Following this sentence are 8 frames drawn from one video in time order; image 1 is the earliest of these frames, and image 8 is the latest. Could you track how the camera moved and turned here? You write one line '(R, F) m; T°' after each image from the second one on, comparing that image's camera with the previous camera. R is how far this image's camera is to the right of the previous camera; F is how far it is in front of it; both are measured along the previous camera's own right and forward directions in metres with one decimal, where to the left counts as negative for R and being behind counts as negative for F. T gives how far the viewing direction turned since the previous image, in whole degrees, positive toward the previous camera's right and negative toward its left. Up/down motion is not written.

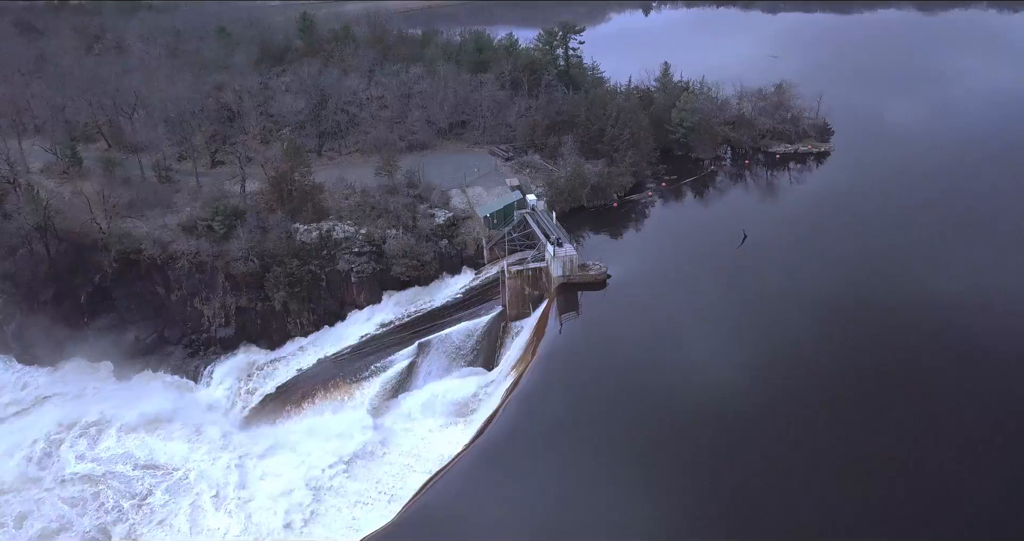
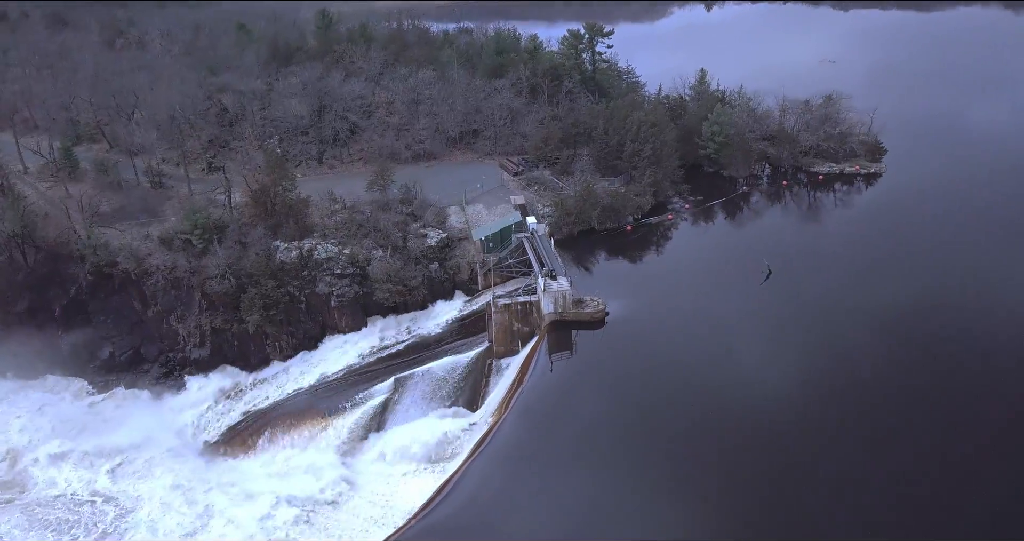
(+3.1, +3.6) m; -5°
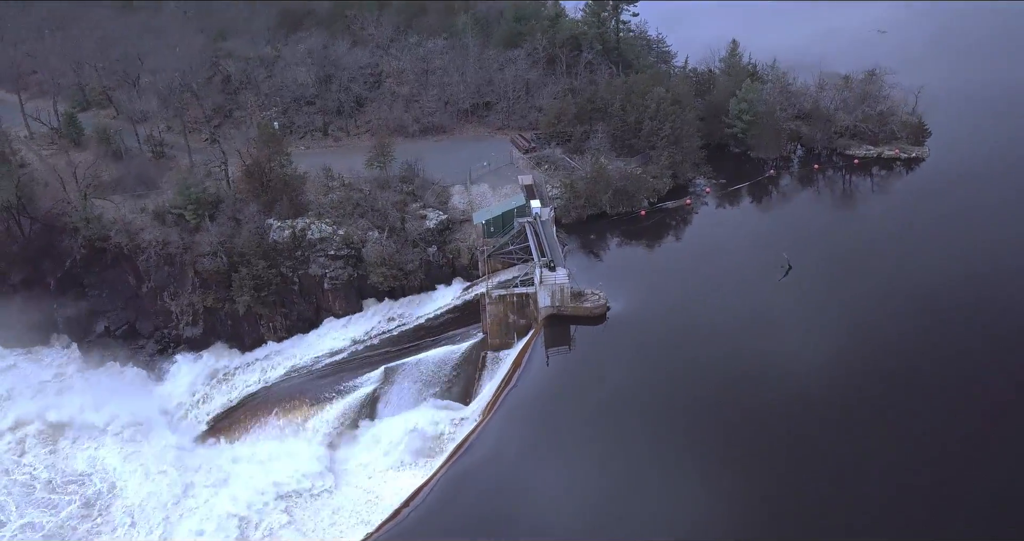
(+1.8, +2.0) m; -3°
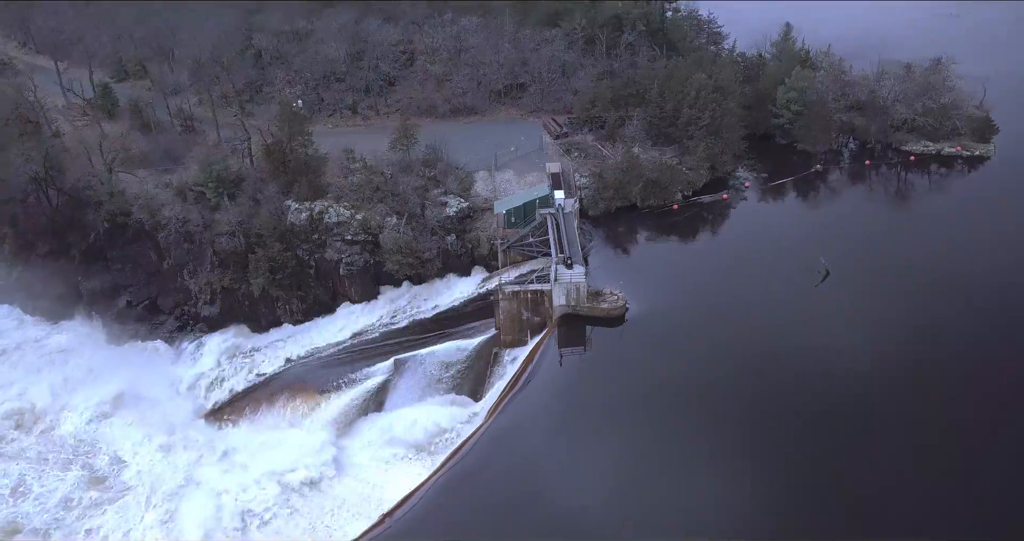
(+1.4, +1.4) m; -4°
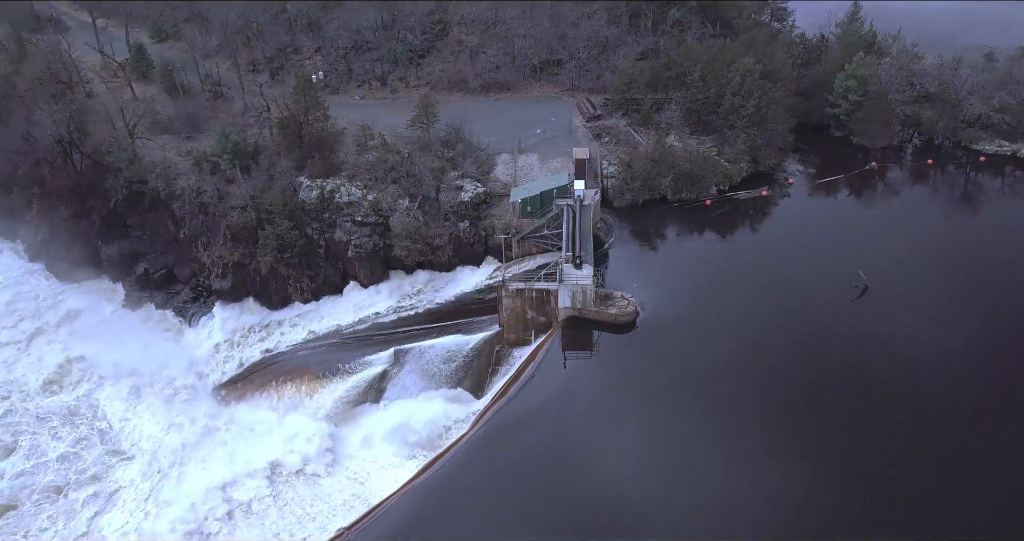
(+2.2, +1.8) m; -5°
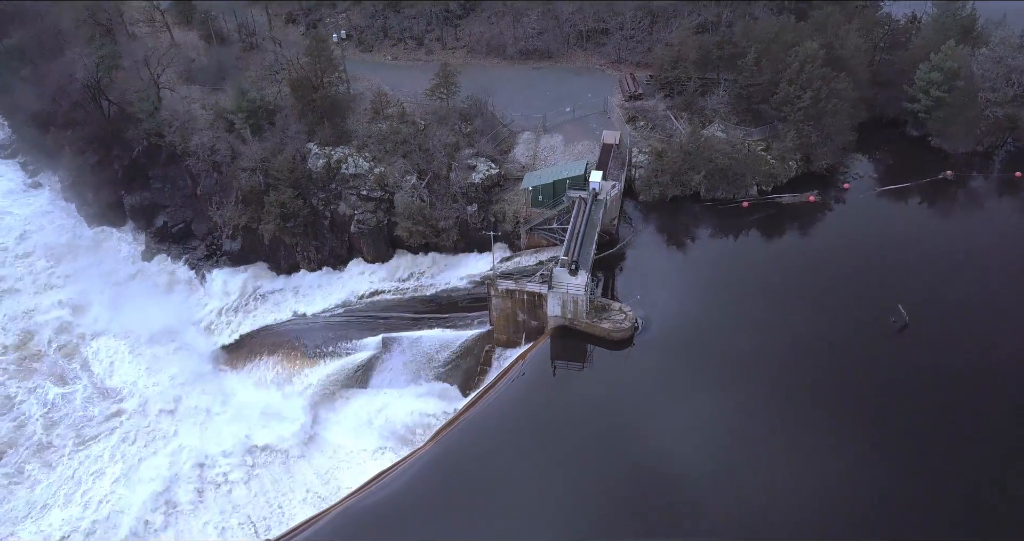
(+3.2, +2.5) m; -7°
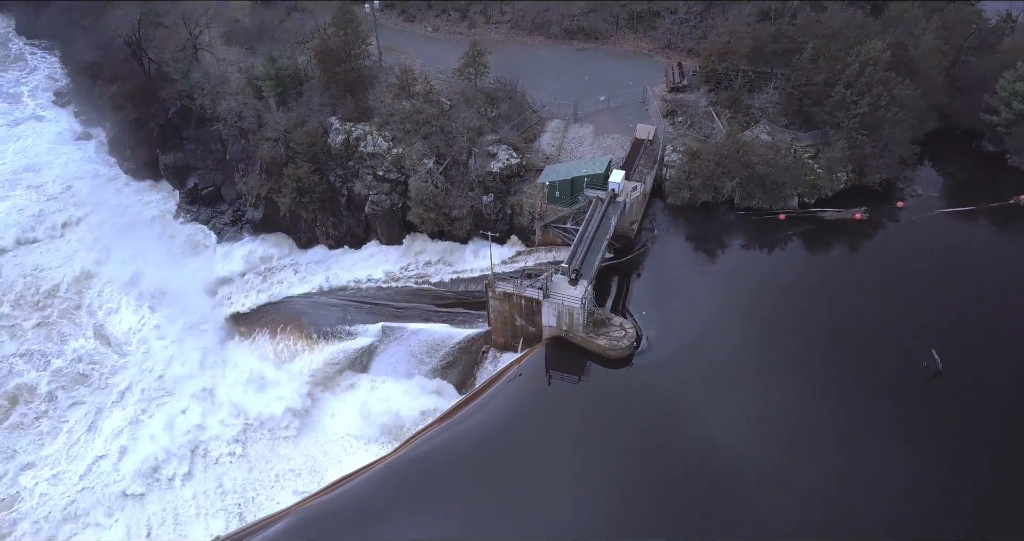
(+2.3, +1.6) m; -6°
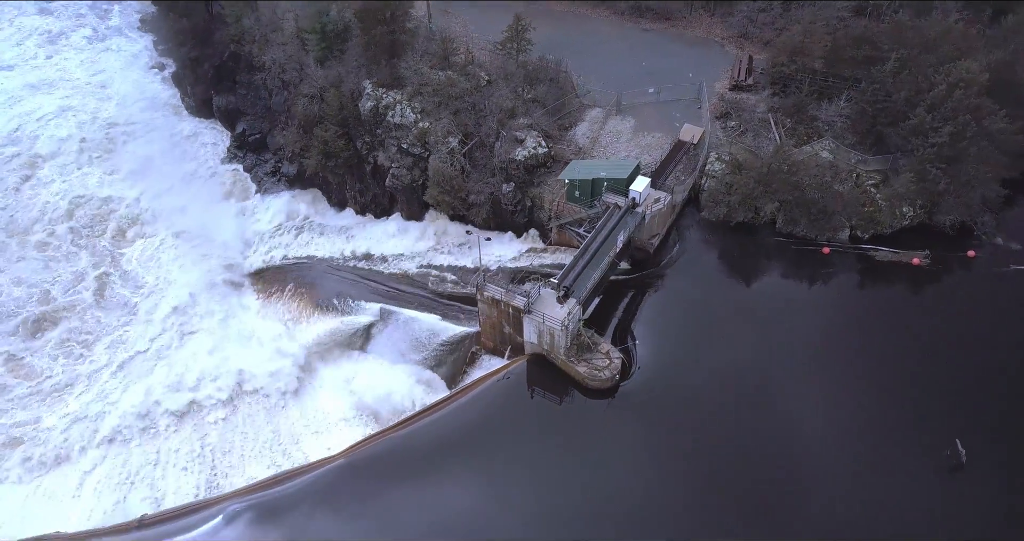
(+3.1, +2.0) m; -8°
